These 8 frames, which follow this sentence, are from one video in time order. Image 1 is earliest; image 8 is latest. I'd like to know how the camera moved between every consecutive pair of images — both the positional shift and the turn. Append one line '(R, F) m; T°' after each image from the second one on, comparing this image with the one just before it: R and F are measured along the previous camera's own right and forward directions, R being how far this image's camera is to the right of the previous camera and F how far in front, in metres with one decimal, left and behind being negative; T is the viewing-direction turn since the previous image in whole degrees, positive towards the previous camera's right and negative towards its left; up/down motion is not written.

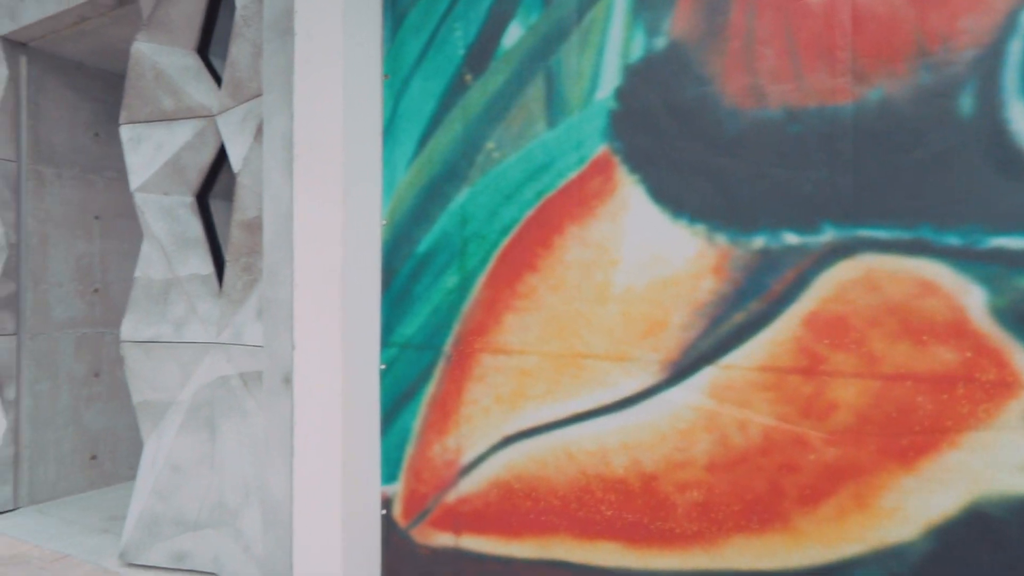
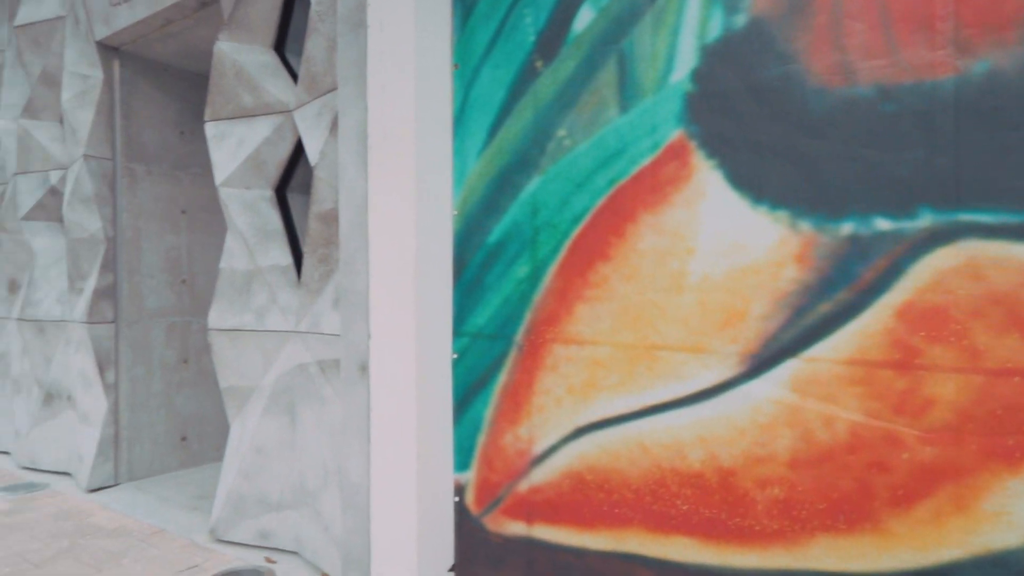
(0.0, 0.0) m; -6°
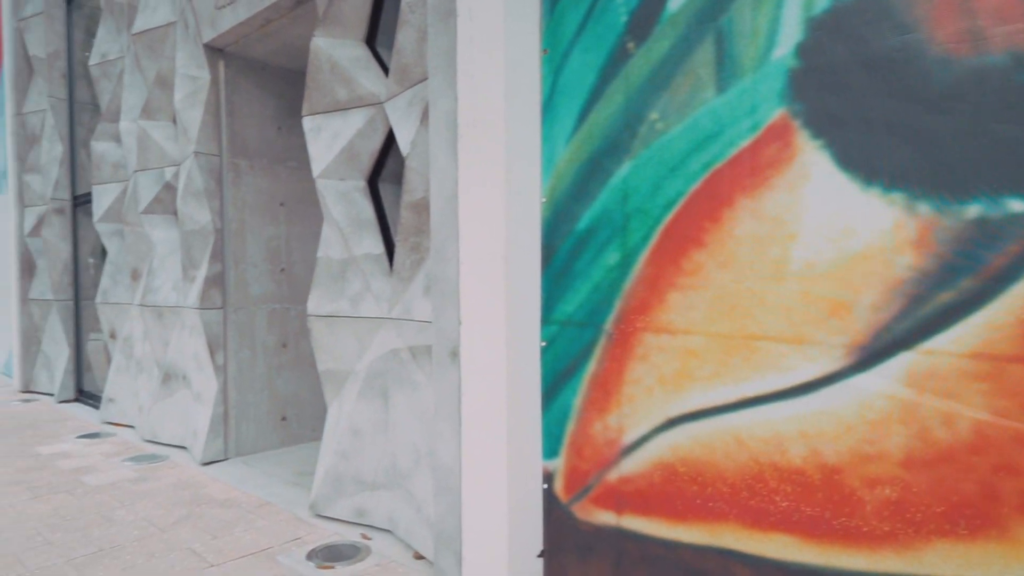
(0.0, 0.0) m; -7°
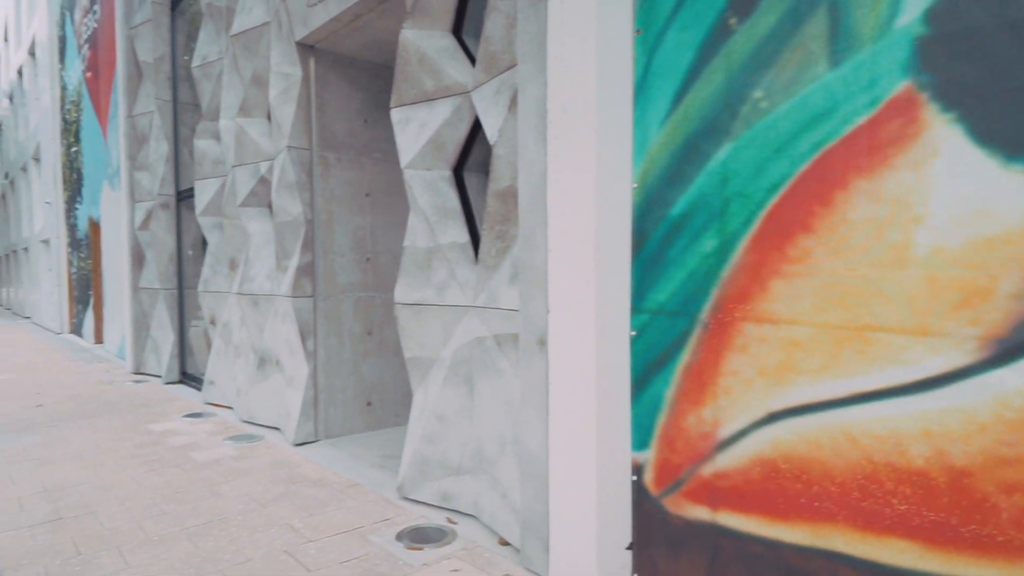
(-0.1, 0.0) m; -7°
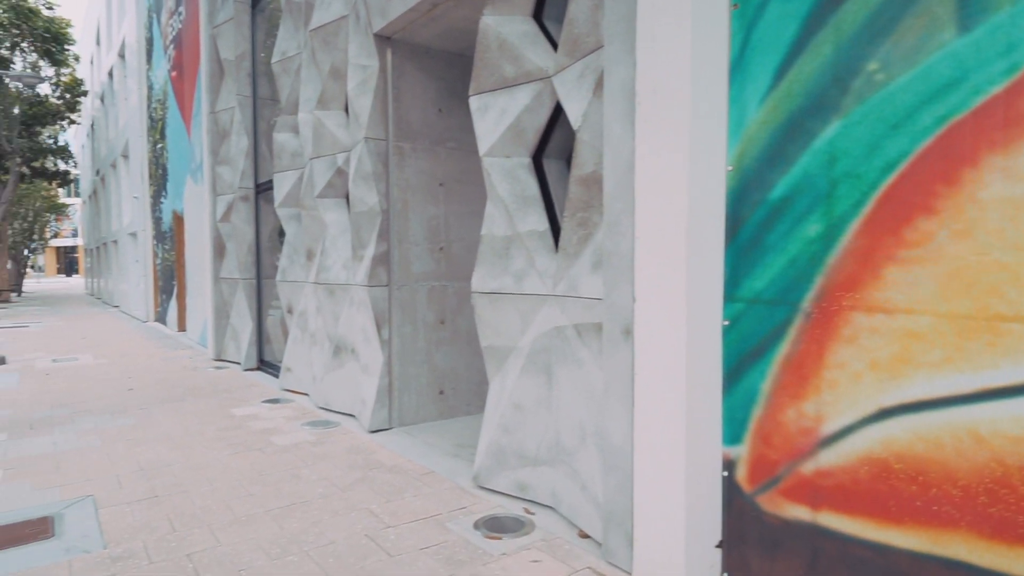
(-0.1, +0.1) m; -5°
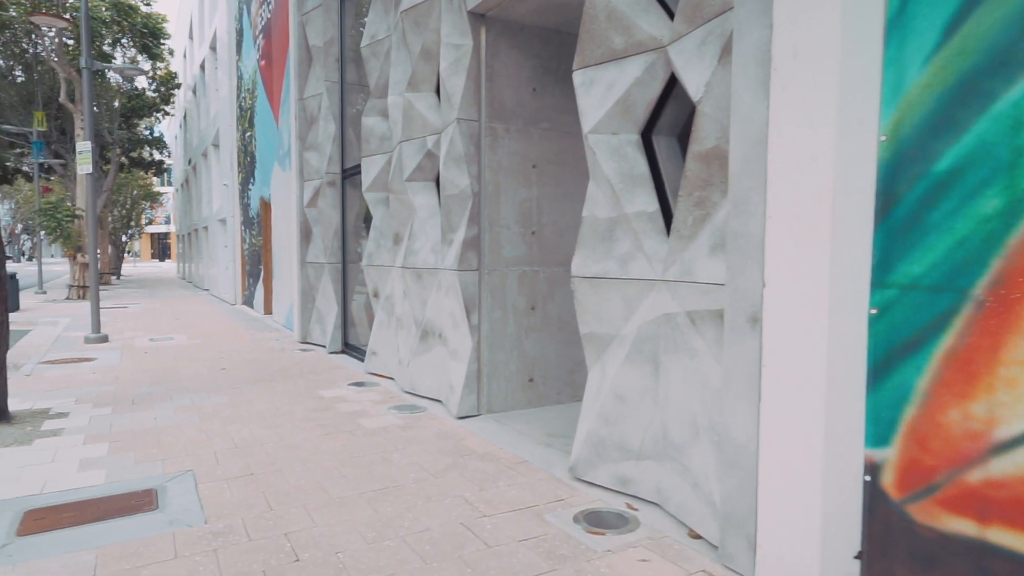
(-0.2, +0.2) m; -6°
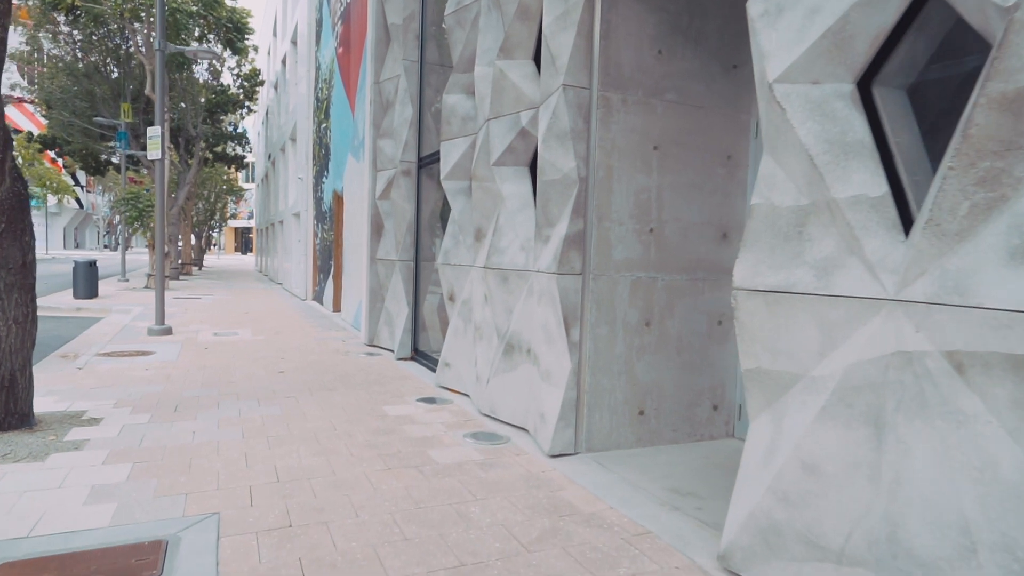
(-0.3, +1.2) m; -6°
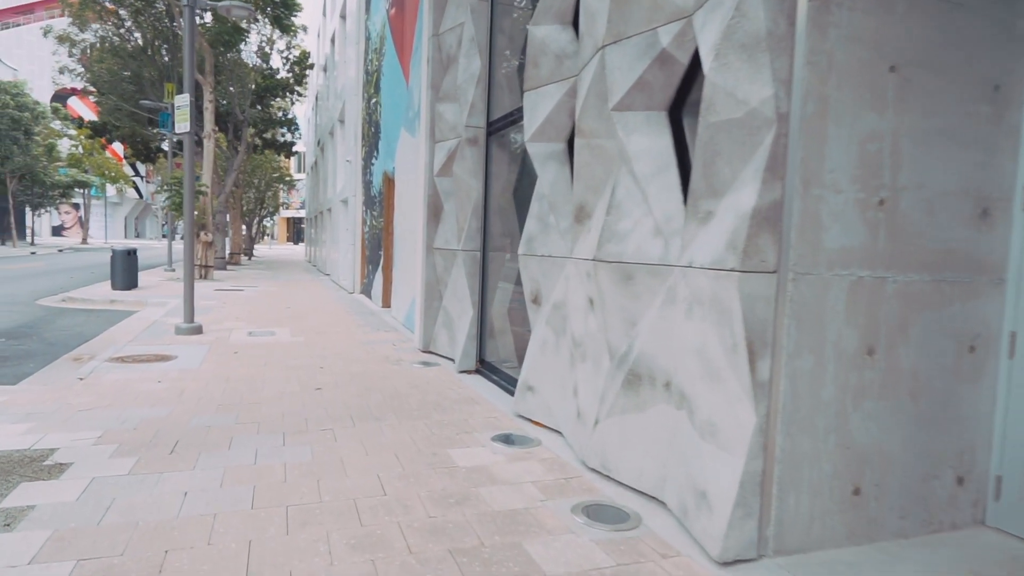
(-0.5, +1.8) m; -4°
